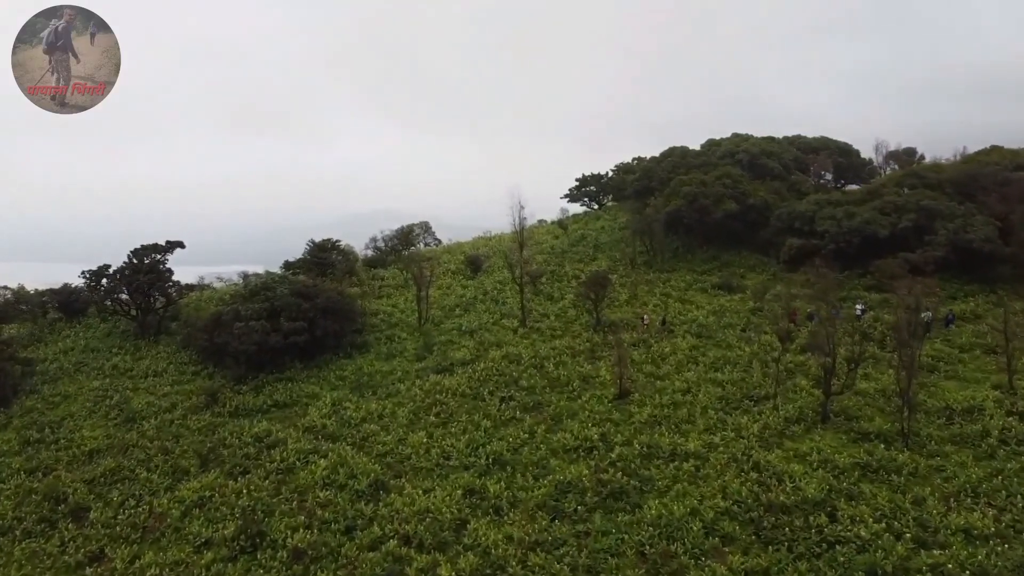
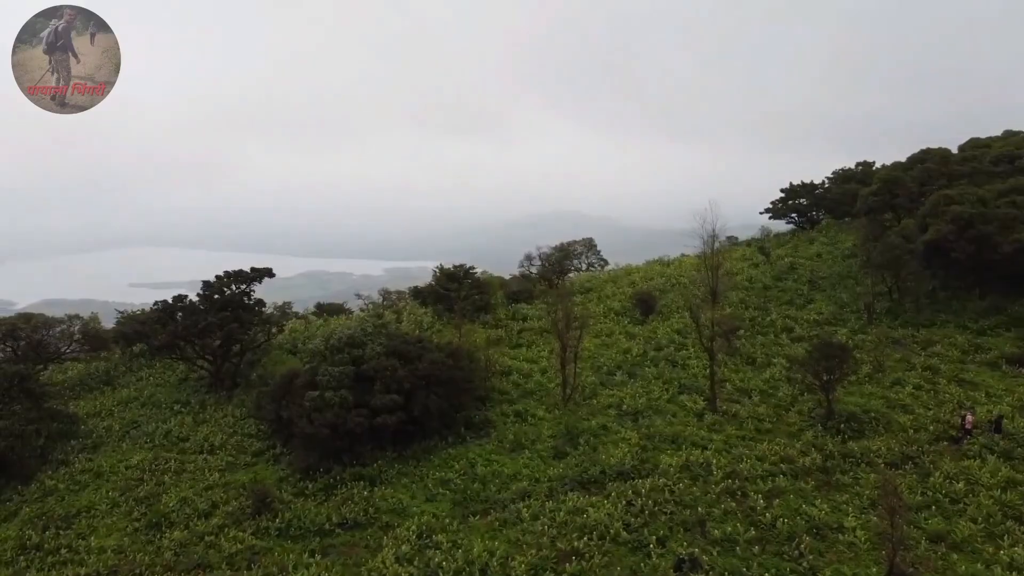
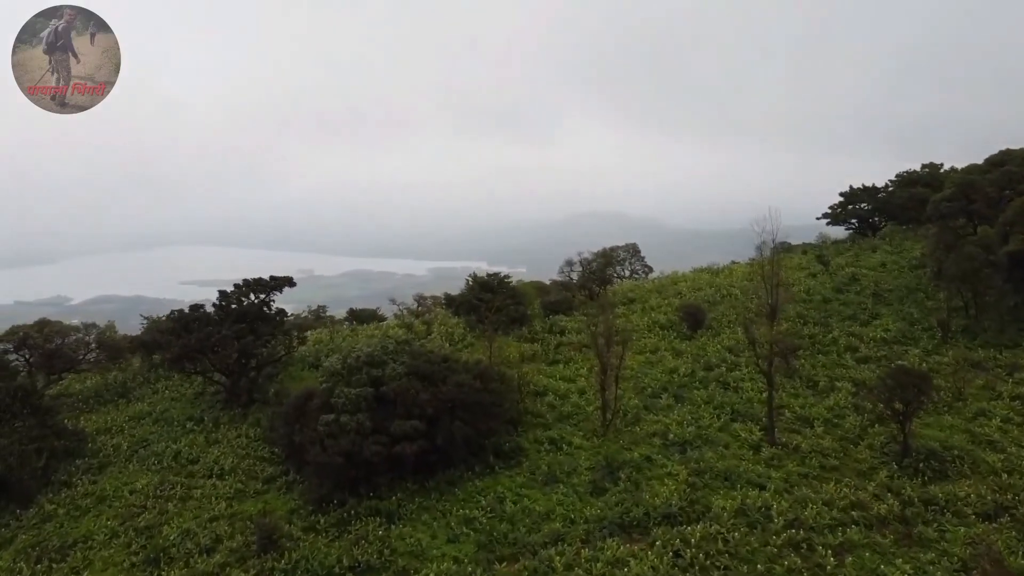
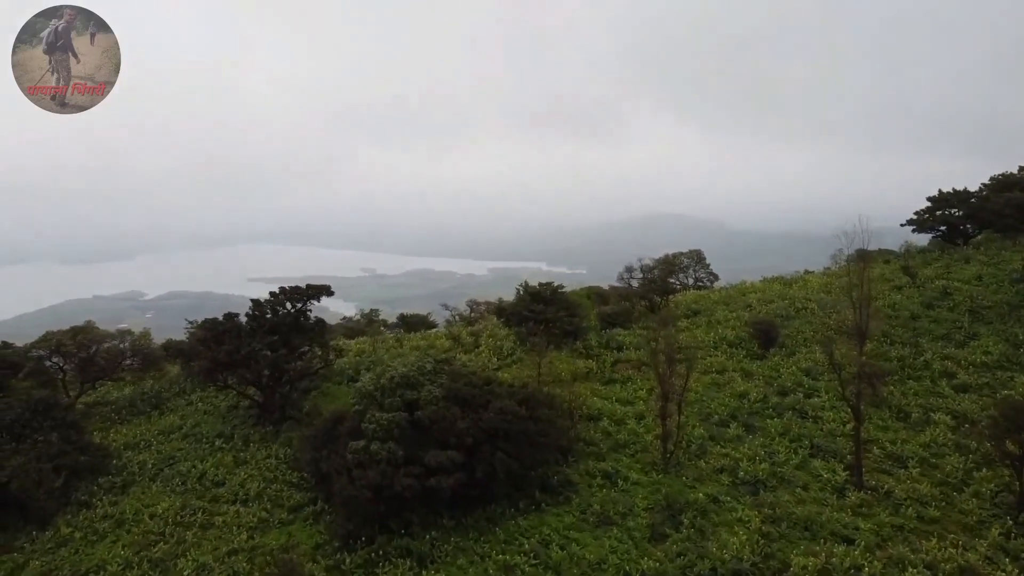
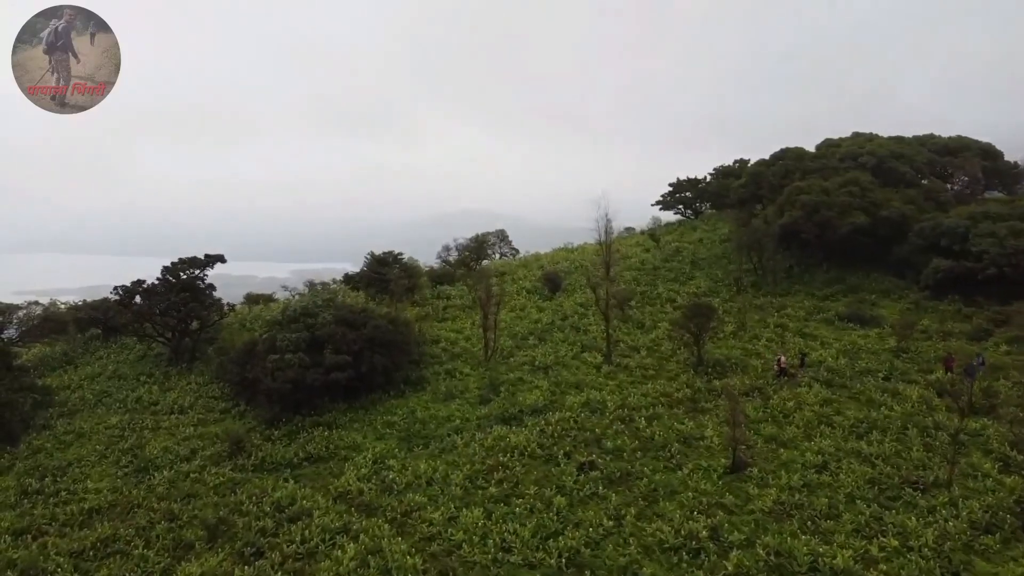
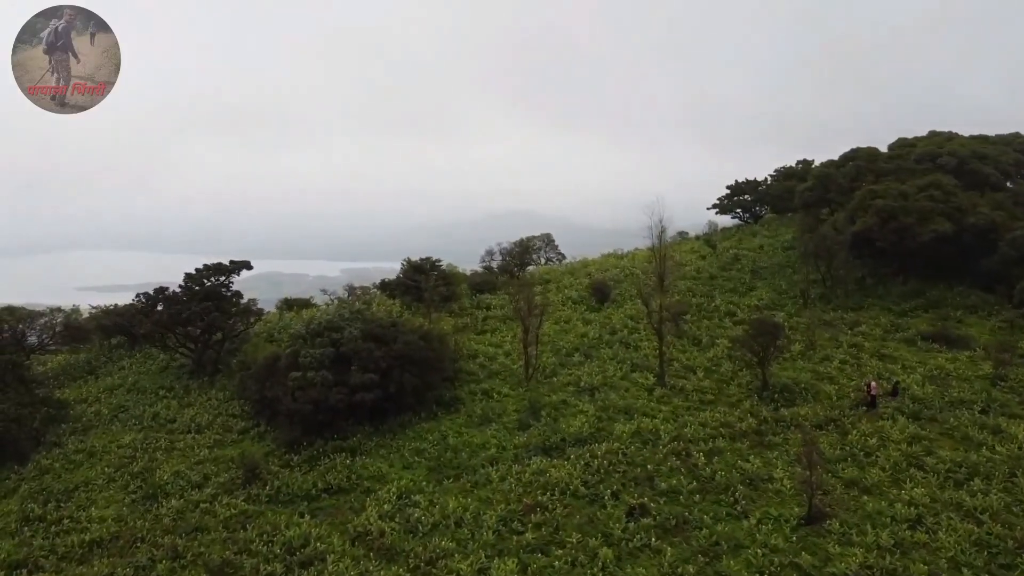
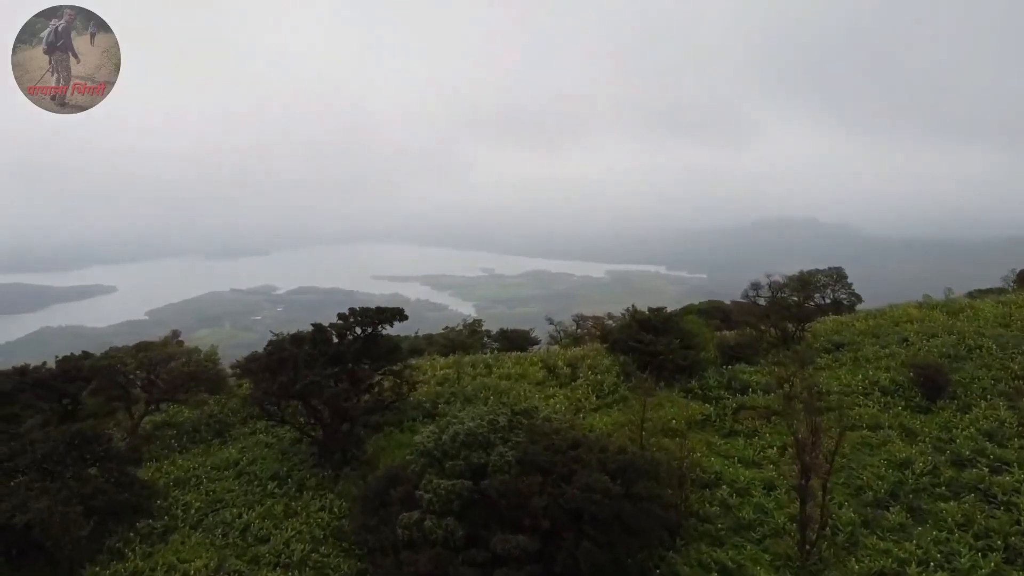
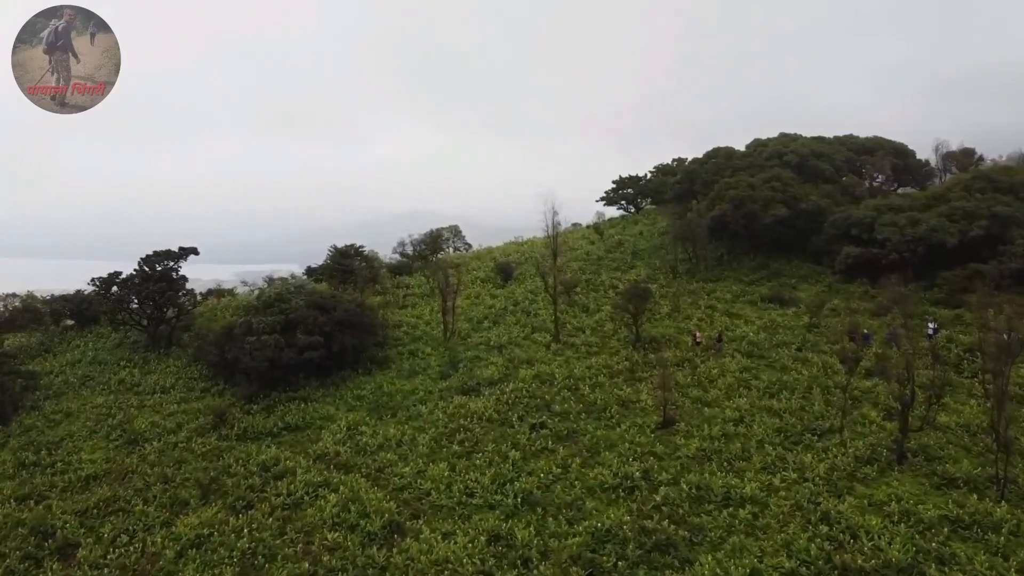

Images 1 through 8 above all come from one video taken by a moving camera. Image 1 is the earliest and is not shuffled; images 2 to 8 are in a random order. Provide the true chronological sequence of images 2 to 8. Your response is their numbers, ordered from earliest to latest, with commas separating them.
8, 5, 6, 2, 3, 4, 7
